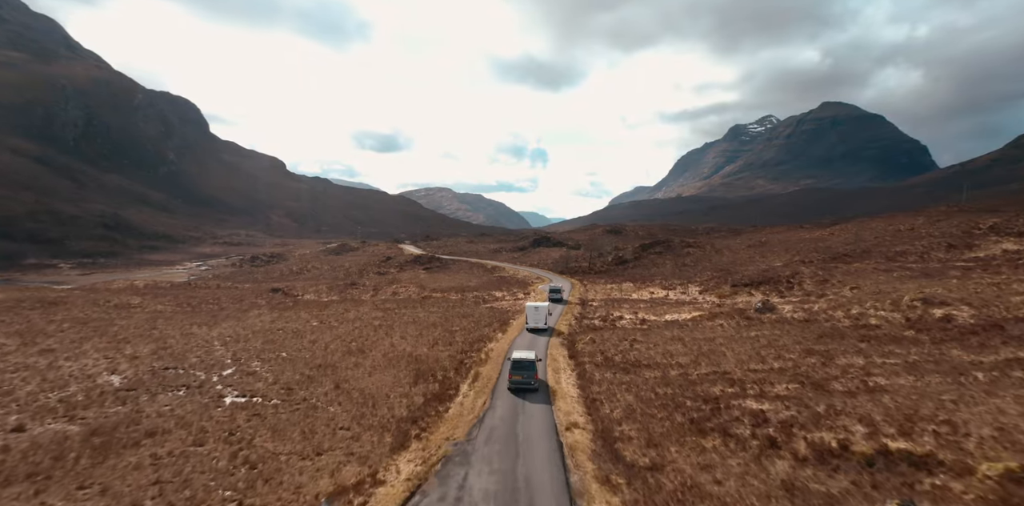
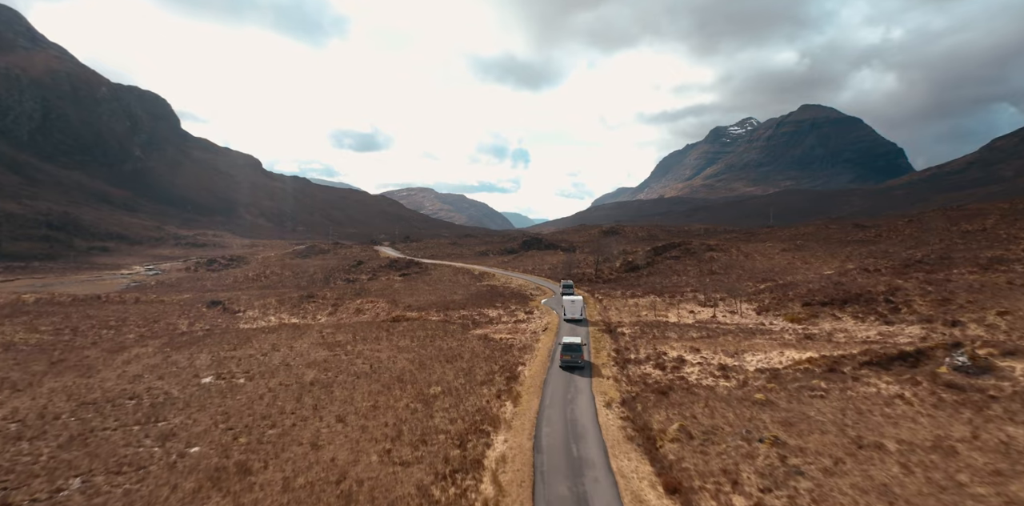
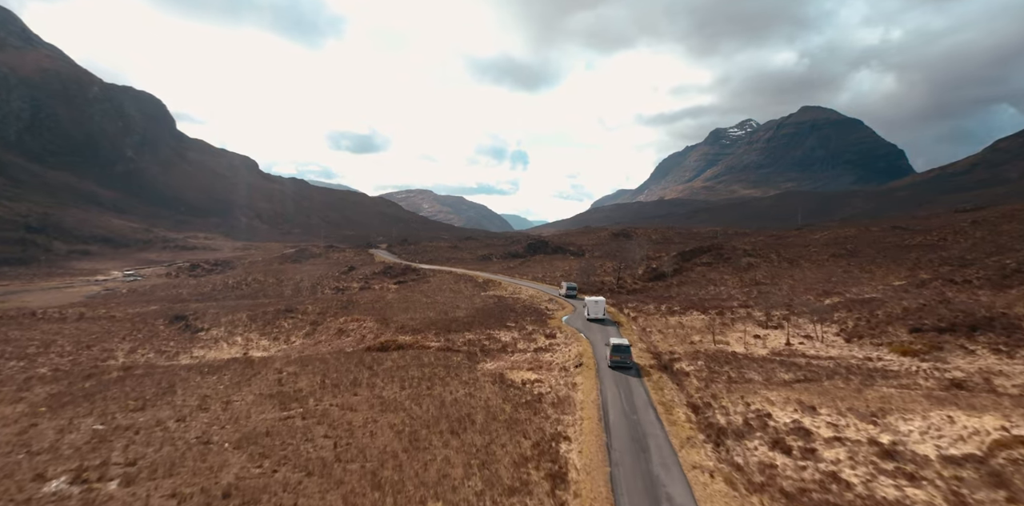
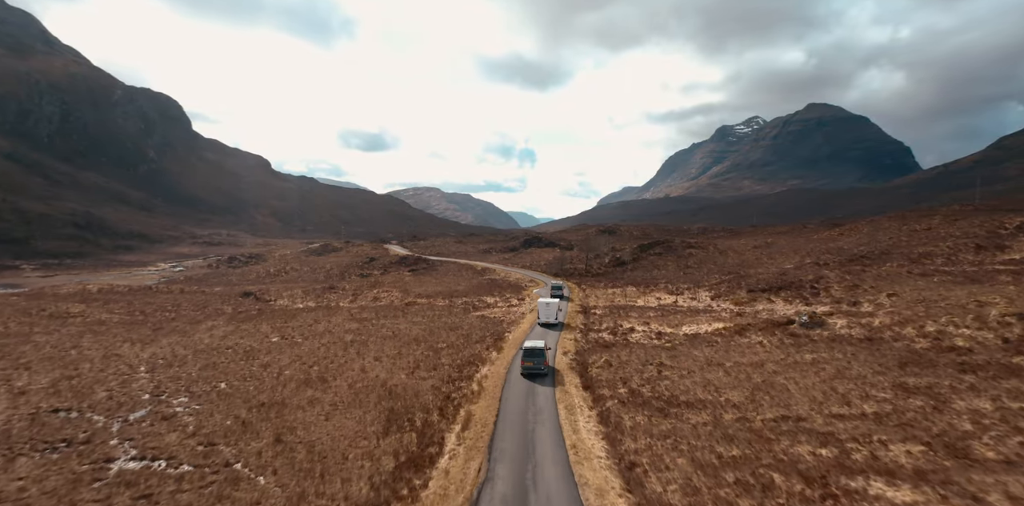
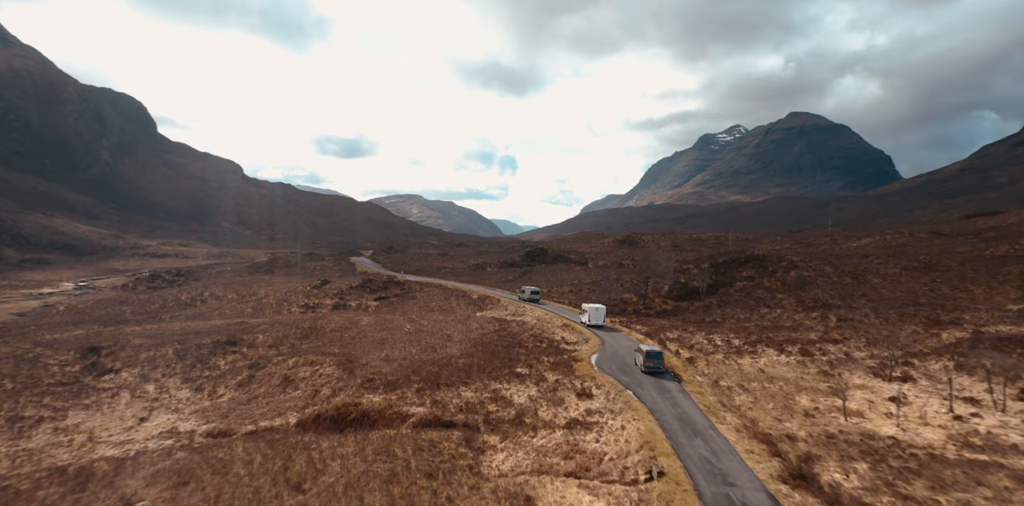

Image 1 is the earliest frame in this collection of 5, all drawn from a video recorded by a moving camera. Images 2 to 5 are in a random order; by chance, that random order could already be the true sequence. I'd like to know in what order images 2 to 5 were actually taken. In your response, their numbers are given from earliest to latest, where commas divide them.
4, 2, 3, 5
